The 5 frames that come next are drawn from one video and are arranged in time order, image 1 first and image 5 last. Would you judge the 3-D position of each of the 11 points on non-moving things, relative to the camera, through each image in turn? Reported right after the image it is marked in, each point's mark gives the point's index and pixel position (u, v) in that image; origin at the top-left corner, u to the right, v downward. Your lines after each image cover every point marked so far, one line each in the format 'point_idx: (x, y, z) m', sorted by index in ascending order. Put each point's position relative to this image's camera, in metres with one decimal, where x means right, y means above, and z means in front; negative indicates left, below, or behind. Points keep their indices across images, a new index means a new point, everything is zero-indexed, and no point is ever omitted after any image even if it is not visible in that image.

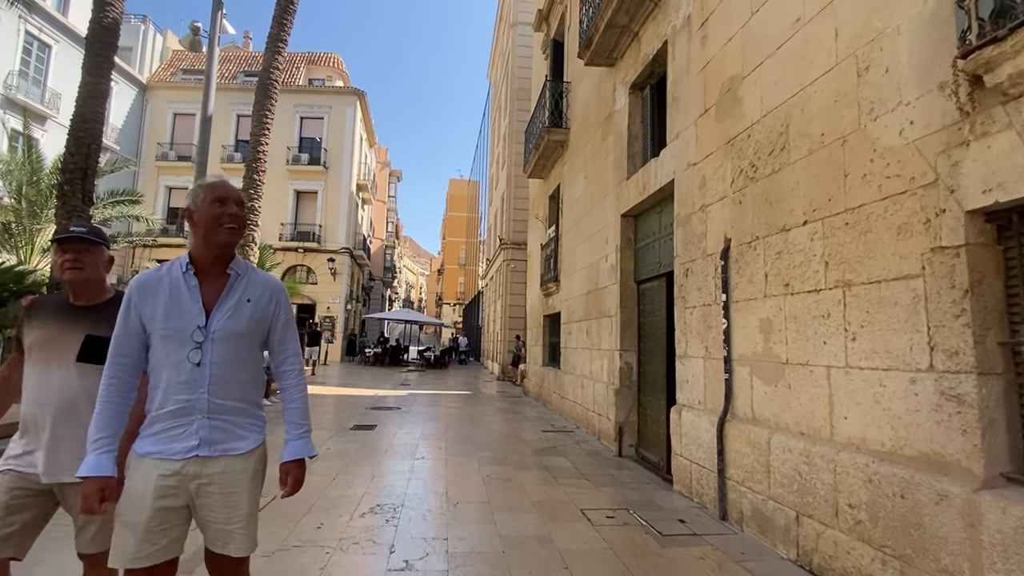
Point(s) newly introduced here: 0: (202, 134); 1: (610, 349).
0: (-5.9, +2.9, +10.2) m
1: (+1.3, -0.8, +7.0) m
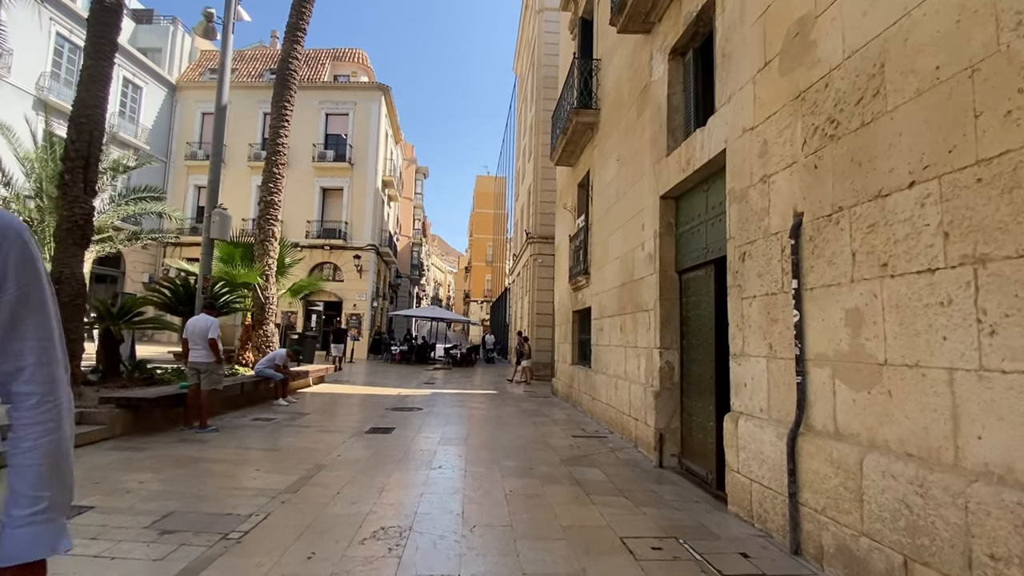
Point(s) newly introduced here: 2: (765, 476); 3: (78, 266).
0: (-5.5, +3.0, +9.8) m
1: (+1.6, -0.7, +6.3) m
2: (+1.8, -1.3, +3.7) m
3: (-5.3, +0.3, +6.5) m
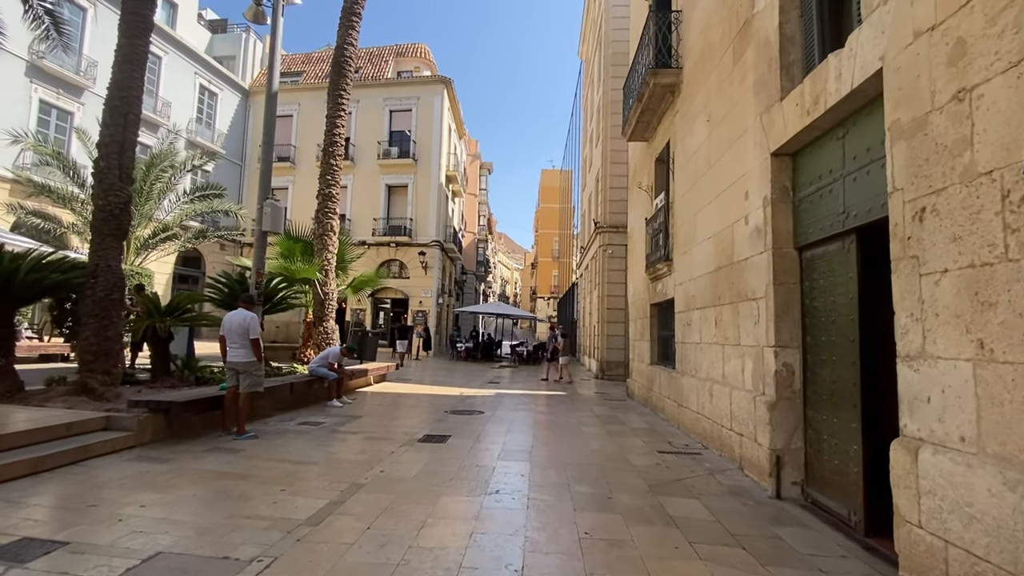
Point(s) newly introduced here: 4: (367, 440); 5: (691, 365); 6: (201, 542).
0: (-4.3, +3.1, +9.4) m
1: (+2.3, -0.5, +5.0) m
2: (+2.1, -1.2, +2.4) m
3: (-4.6, +0.3, +6.1) m
4: (-1.7, -1.8, +6.3) m
5: (+2.4, -1.0, +7.0) m
6: (-1.8, -1.5, +3.1) m
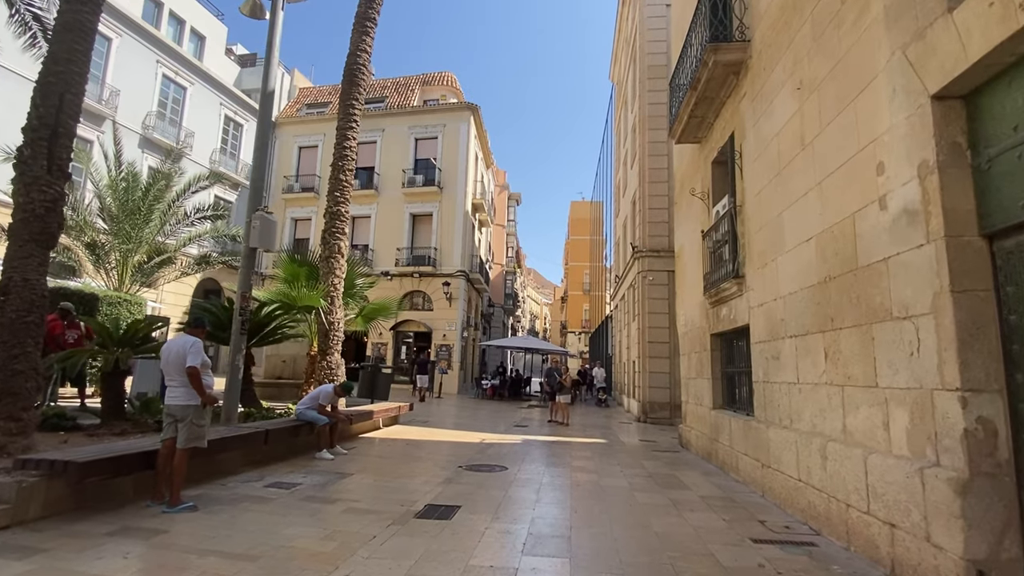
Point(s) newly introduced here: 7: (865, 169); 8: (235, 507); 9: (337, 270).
0: (-3.9, +2.7, +8.2) m
1: (+2.5, -0.6, +3.3) m
2: (+2.2, -1.1, +0.7) m
3: (-4.3, +0.2, +4.8) m
4: (-1.5, -2.0, +4.7) m
5: (+2.7, -1.2, +5.2) m
6: (-1.7, -1.5, +1.6) m
7: (+2.6, +0.9, +3.9) m
8: (-2.4, -1.9, +4.6) m
9: (-3.6, +0.4, +10.8) m
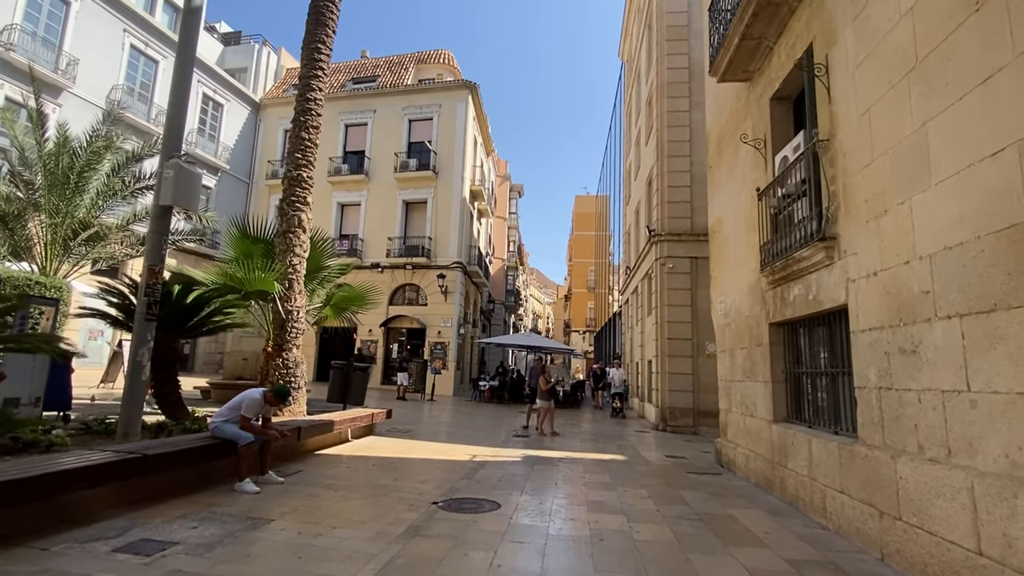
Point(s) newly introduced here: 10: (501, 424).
0: (-3.9, +3.0, +6.3) m
1: (+2.4, -0.3, +1.3) m
2: (+2.1, -0.7, -1.3) m
3: (-4.4, +0.5, +2.9) m
4: (-1.5, -1.7, +2.7) m
5: (+2.6, -0.9, +3.3) m
6: (-1.8, -1.1, -0.4) m
7: (+2.5, +1.2, +2.0) m
8: (-2.4, -1.6, +2.6) m
9: (-3.6, +0.7, +8.9) m
10: (-0.3, -3.5, +13.5) m
